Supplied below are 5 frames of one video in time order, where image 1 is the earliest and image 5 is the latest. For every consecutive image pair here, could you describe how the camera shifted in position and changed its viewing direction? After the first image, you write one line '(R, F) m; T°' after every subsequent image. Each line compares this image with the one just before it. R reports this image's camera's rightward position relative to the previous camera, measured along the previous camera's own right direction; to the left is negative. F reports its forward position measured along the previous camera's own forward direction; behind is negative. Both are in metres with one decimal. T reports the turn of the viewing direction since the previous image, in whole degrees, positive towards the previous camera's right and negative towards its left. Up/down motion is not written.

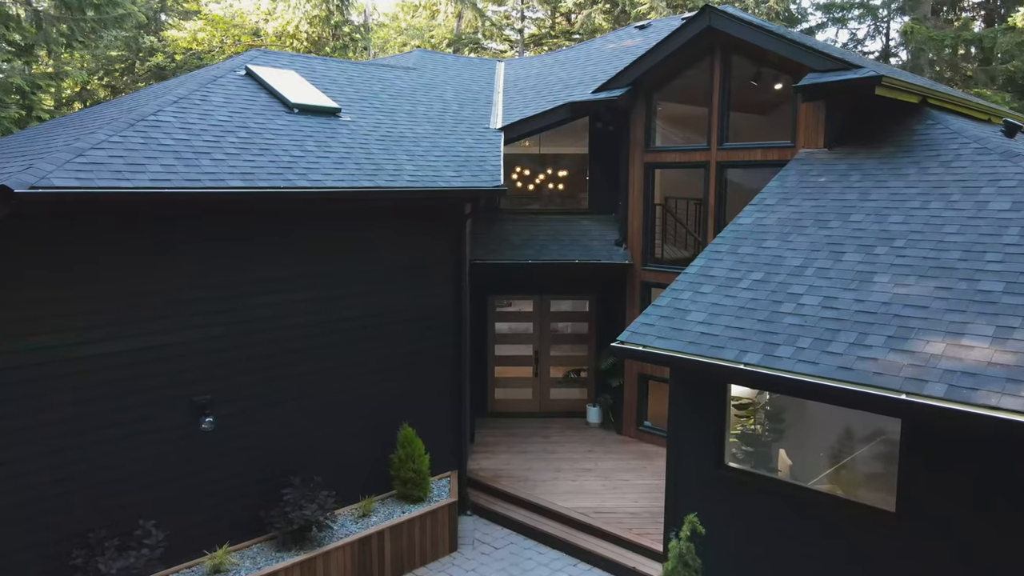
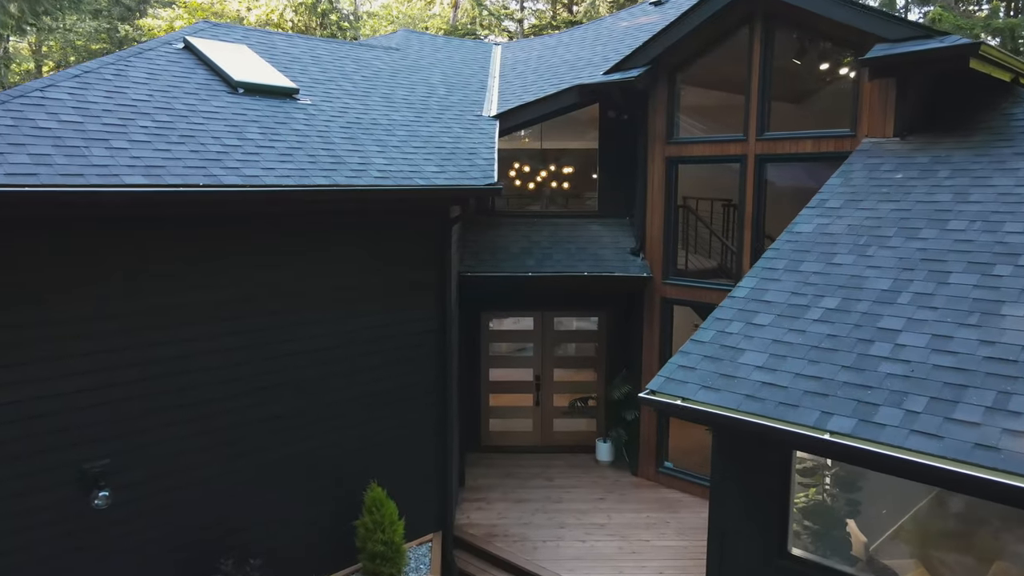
(0.0, +1.7) m; 0°
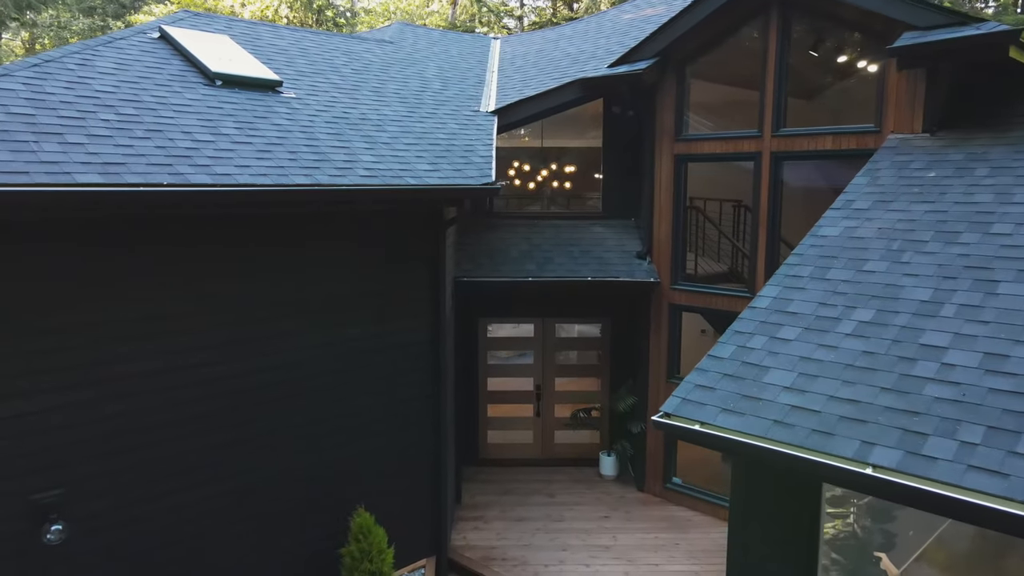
(0.0, +0.5) m; 0°
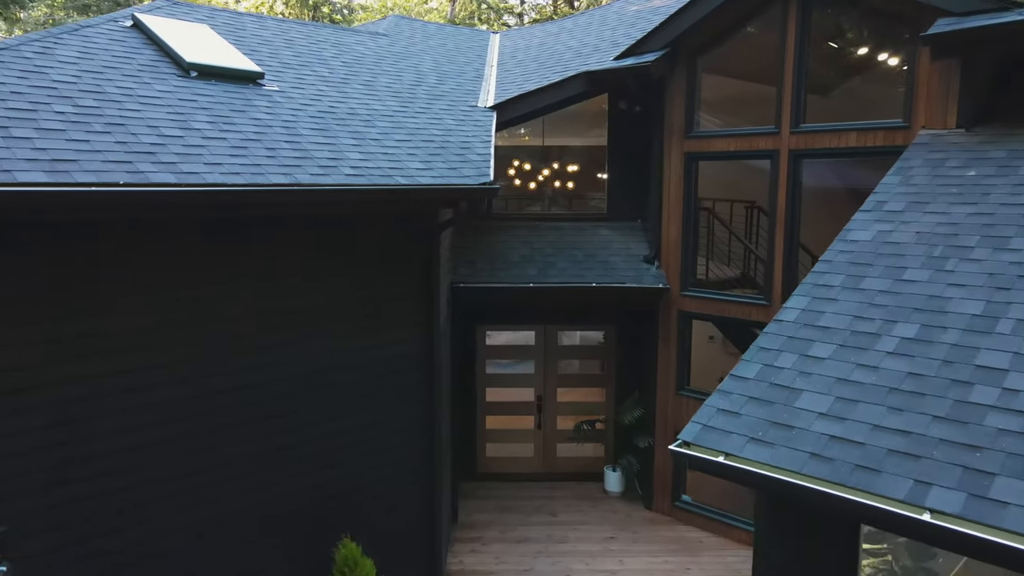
(0.0, +0.5) m; 0°
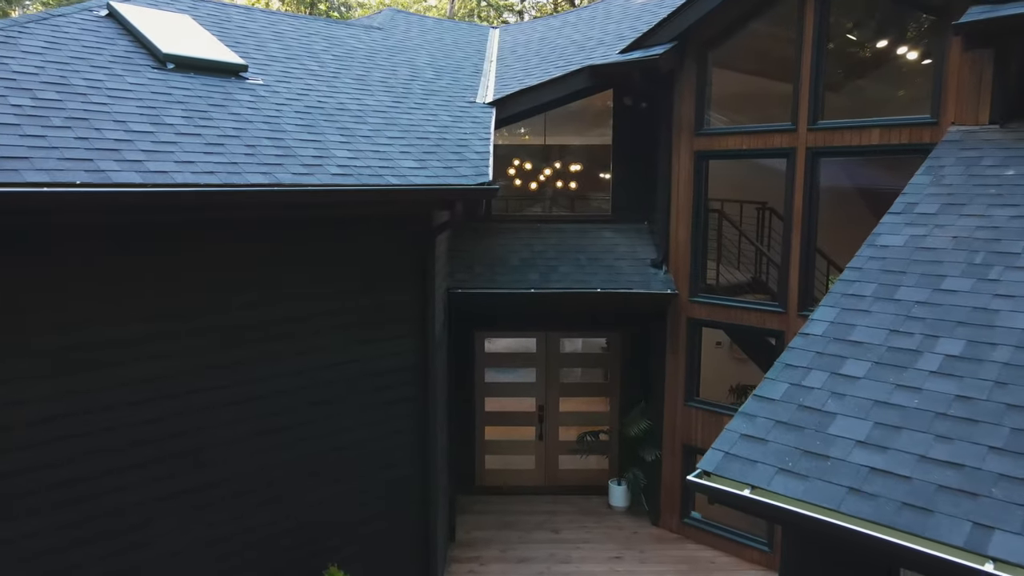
(0.0, +0.4) m; 0°
